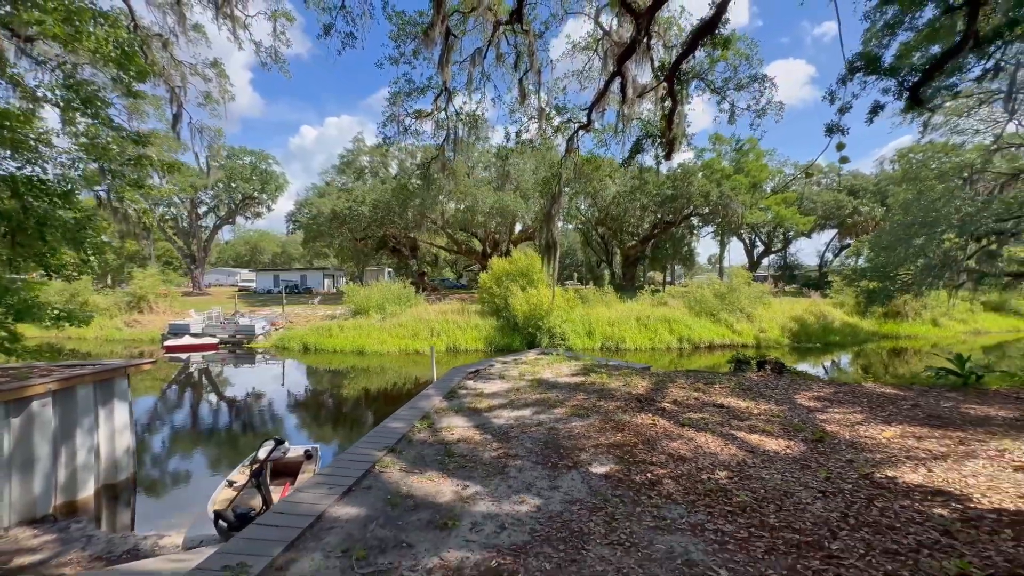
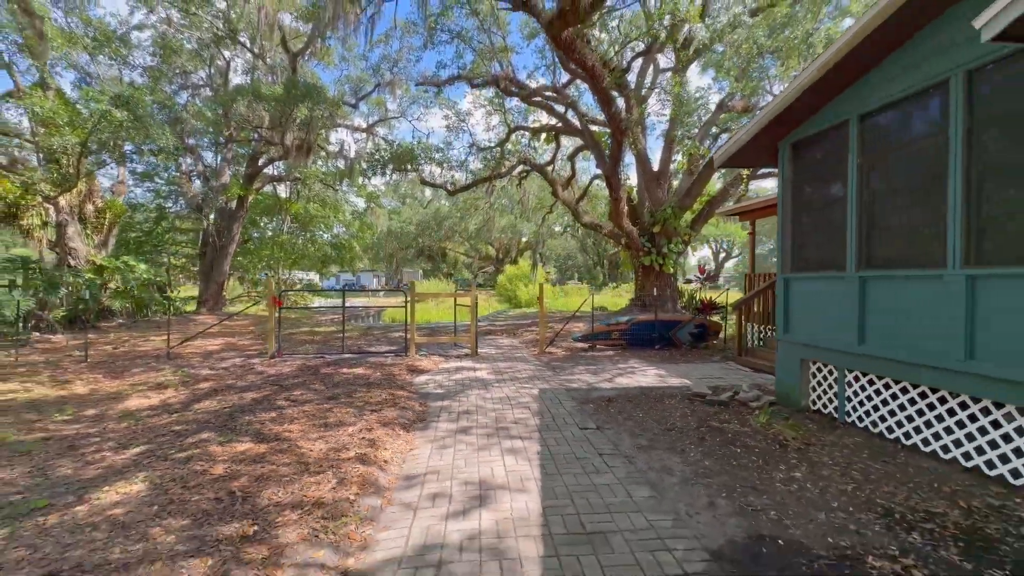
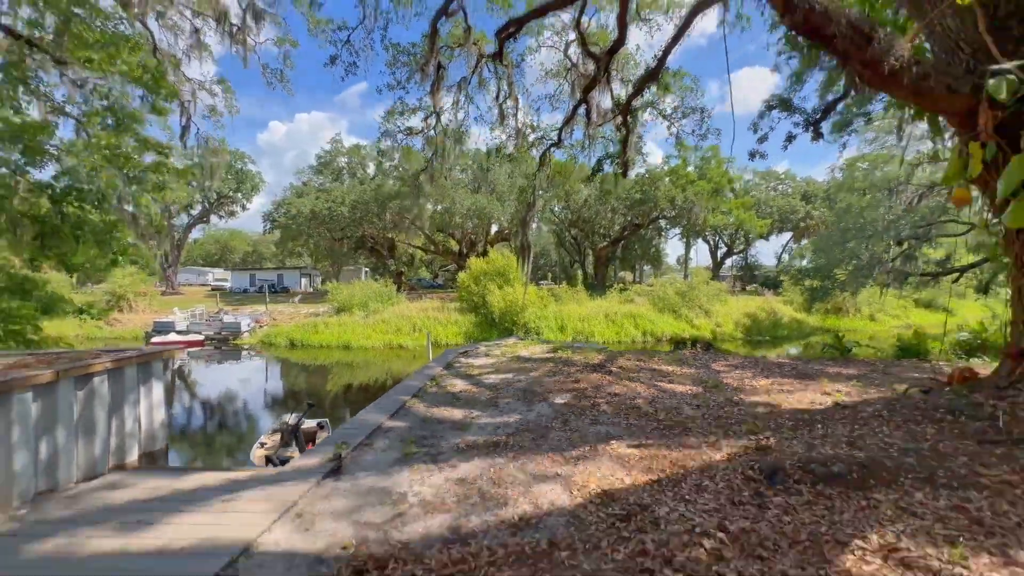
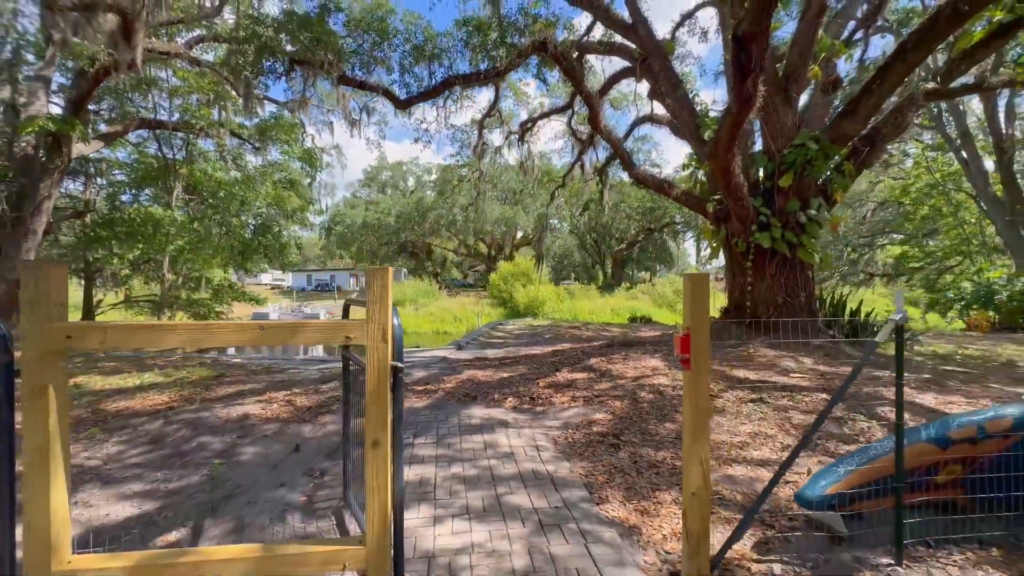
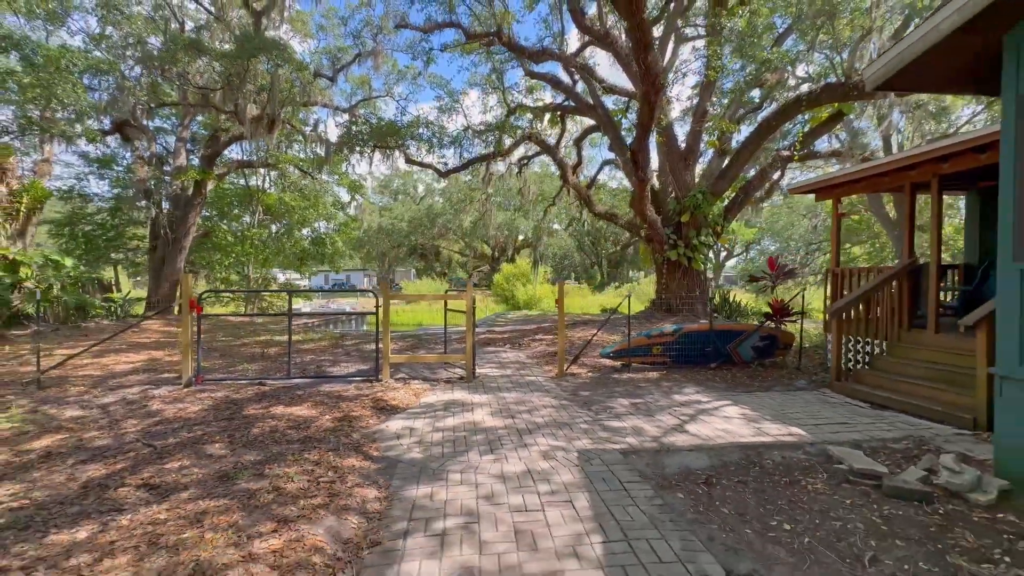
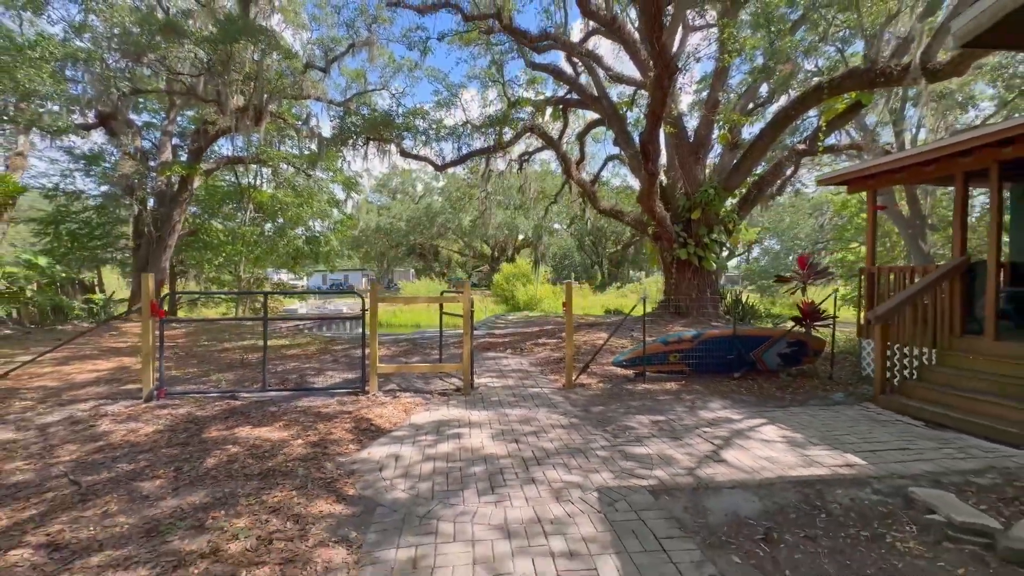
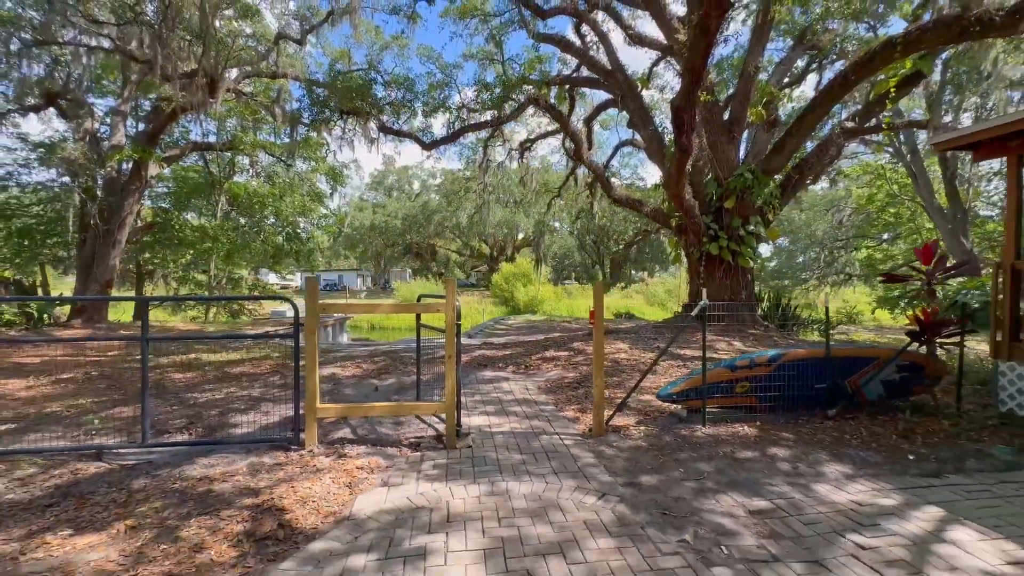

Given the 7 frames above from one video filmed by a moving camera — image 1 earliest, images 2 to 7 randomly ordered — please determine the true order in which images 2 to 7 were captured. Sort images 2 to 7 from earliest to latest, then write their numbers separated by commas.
3, 4, 7, 6, 5, 2
